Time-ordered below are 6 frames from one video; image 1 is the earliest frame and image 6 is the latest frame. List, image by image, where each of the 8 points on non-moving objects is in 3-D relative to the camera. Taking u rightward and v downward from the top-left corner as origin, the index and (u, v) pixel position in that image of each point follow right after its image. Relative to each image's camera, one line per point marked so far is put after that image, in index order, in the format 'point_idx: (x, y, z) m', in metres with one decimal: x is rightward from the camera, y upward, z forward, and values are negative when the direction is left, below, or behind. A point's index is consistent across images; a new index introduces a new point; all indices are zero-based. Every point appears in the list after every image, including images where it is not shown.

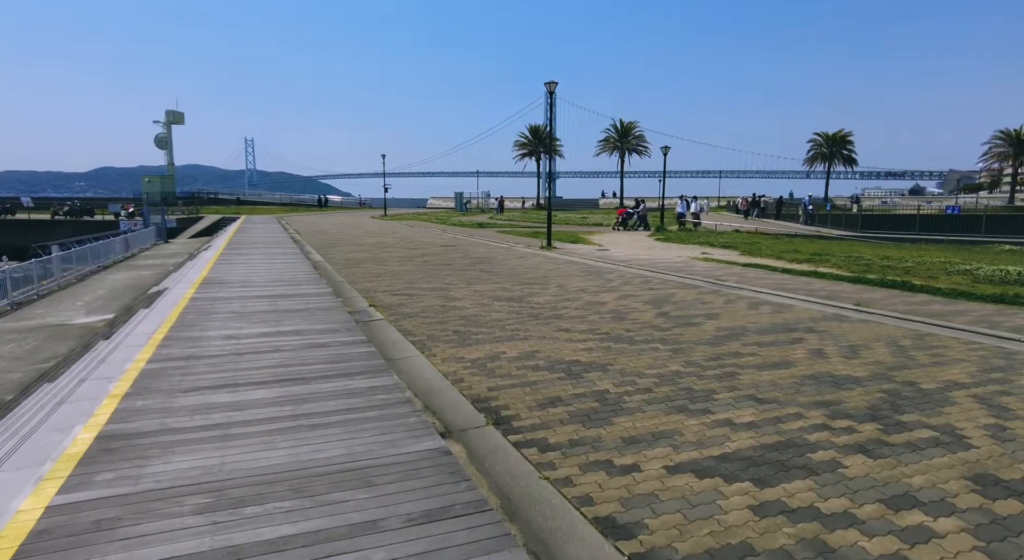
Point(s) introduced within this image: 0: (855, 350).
0: (+4.0, -0.8, +6.8) m
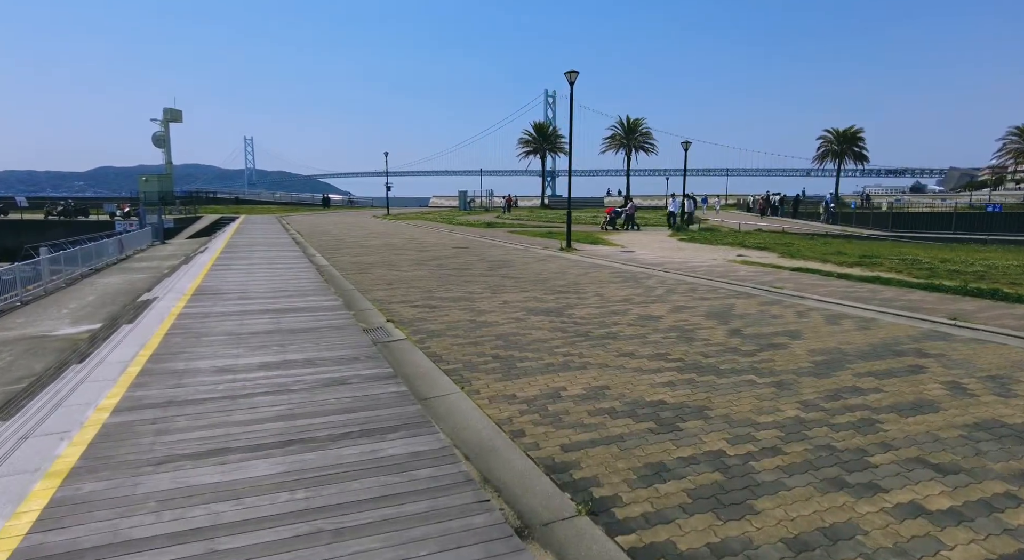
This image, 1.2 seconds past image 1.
0: (+4.6, -1.0, +5.4) m
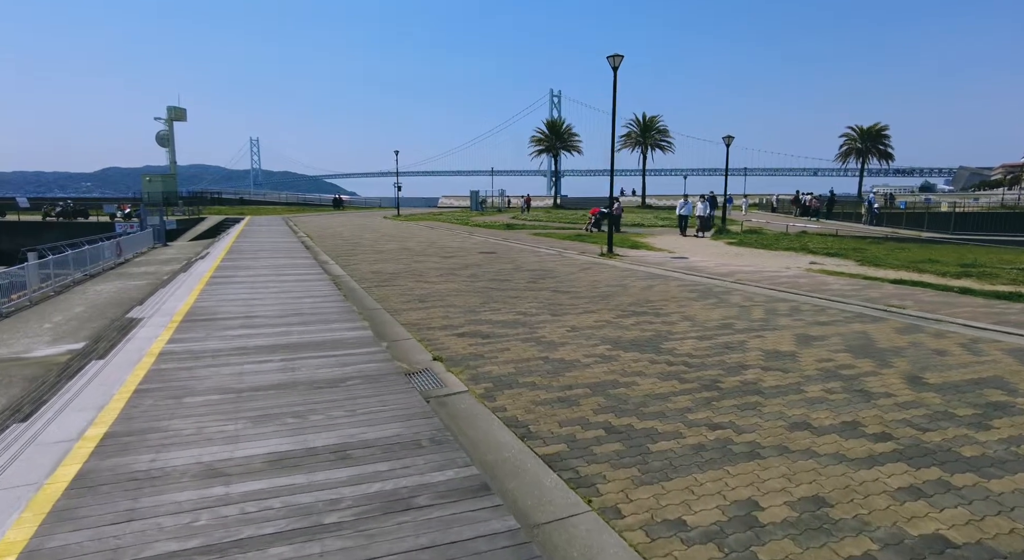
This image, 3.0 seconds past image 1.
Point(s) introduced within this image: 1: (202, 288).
0: (+5.5, -1.3, +3.4) m
1: (-5.9, -0.2, +10.9) m
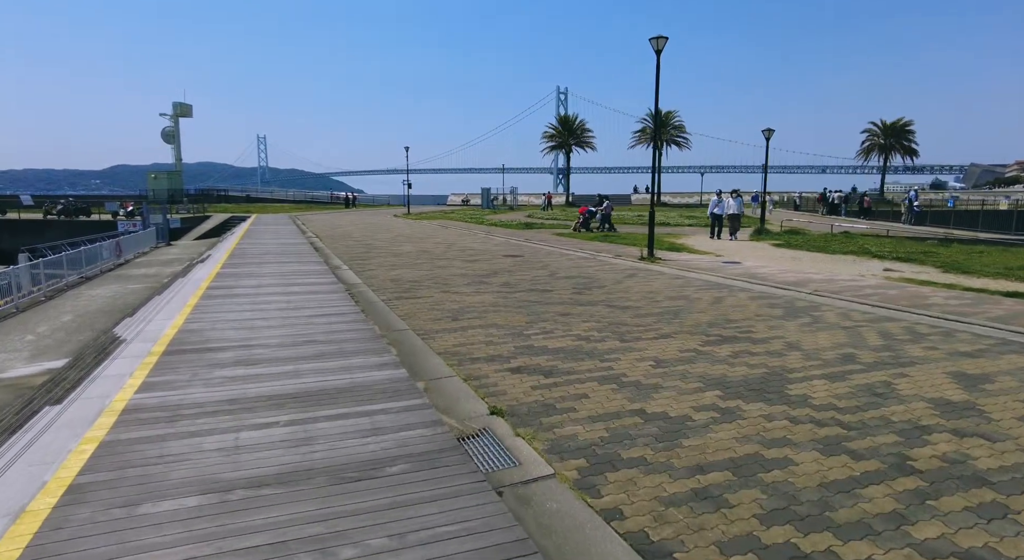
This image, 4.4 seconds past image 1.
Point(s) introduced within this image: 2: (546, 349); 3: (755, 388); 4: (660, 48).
0: (+6.2, -1.5, +1.7) m
1: (-5.1, -0.3, +9.4) m
2: (+0.4, -0.8, +6.8) m
3: (+2.3, -1.0, +5.4) m
4: (+3.9, +6.1, +15.1) m
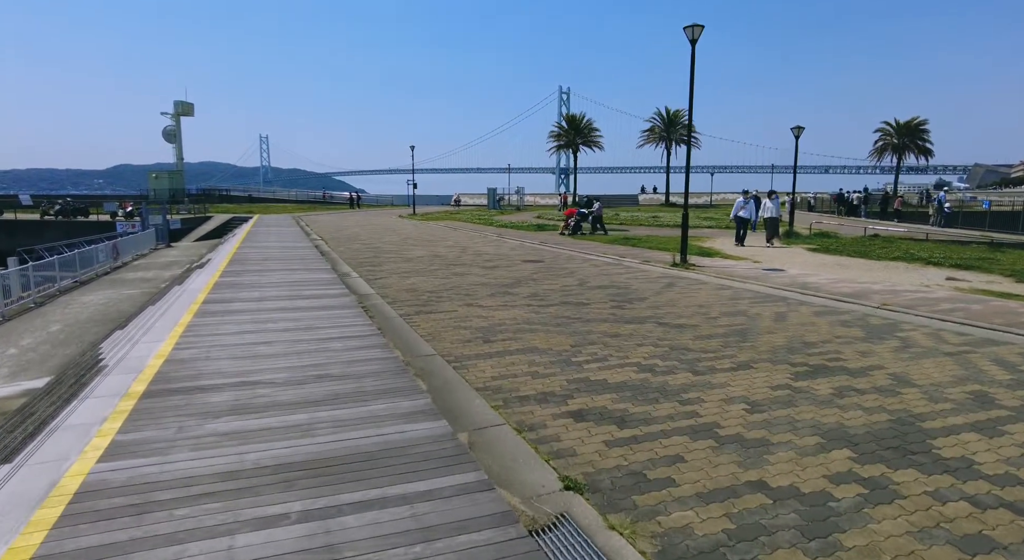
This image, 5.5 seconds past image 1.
0: (+6.7, -1.7, +0.5) m
1: (-4.6, -0.5, +8.2) m
2: (+0.9, -1.0, +5.6) m
3: (+2.8, -1.2, +4.2) m
4: (+4.4, +5.9, +13.9) m
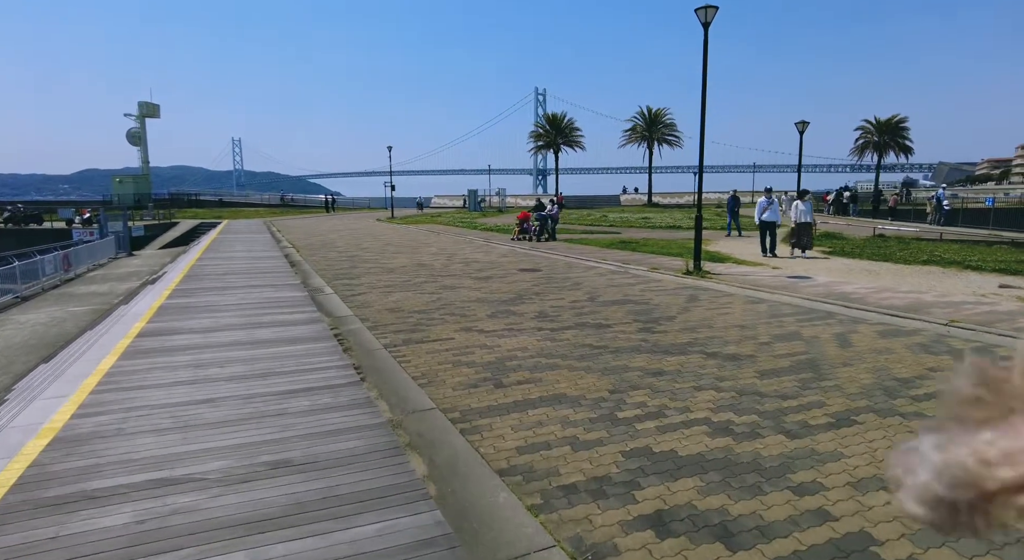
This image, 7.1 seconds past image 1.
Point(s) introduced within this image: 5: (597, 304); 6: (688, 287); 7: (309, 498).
0: (+7.2, -1.9, -0.9) m
1: (-4.4, -0.9, +6.4) m
2: (+1.2, -1.3, +4.0) m
3: (+3.1, -1.4, +2.7) m
4: (+4.3, +5.7, +12.5) m
5: (+1.4, -0.4, +9.8) m
6: (+3.4, -0.1, +11.3) m
7: (-1.2, -1.2, +3.4) m
